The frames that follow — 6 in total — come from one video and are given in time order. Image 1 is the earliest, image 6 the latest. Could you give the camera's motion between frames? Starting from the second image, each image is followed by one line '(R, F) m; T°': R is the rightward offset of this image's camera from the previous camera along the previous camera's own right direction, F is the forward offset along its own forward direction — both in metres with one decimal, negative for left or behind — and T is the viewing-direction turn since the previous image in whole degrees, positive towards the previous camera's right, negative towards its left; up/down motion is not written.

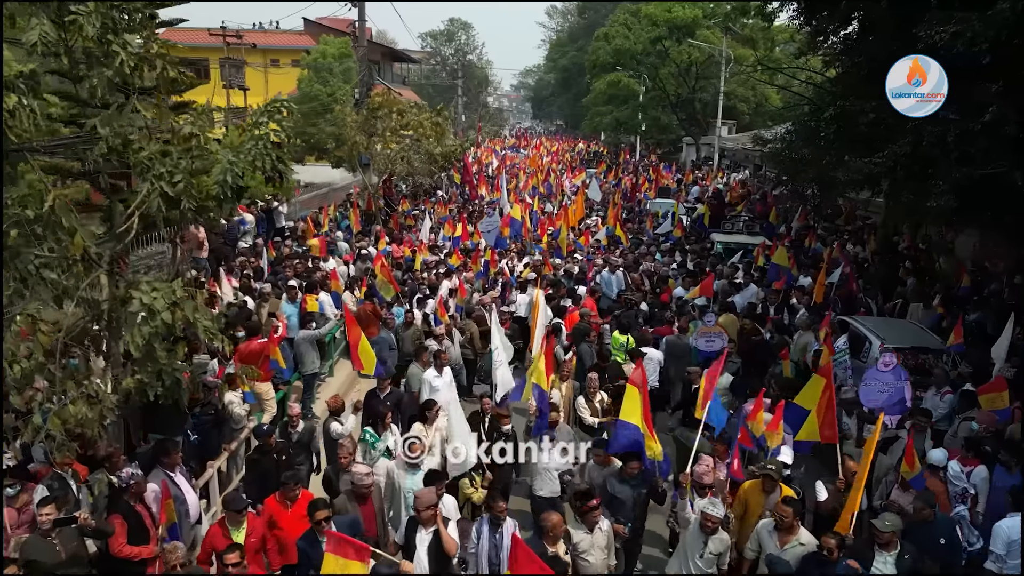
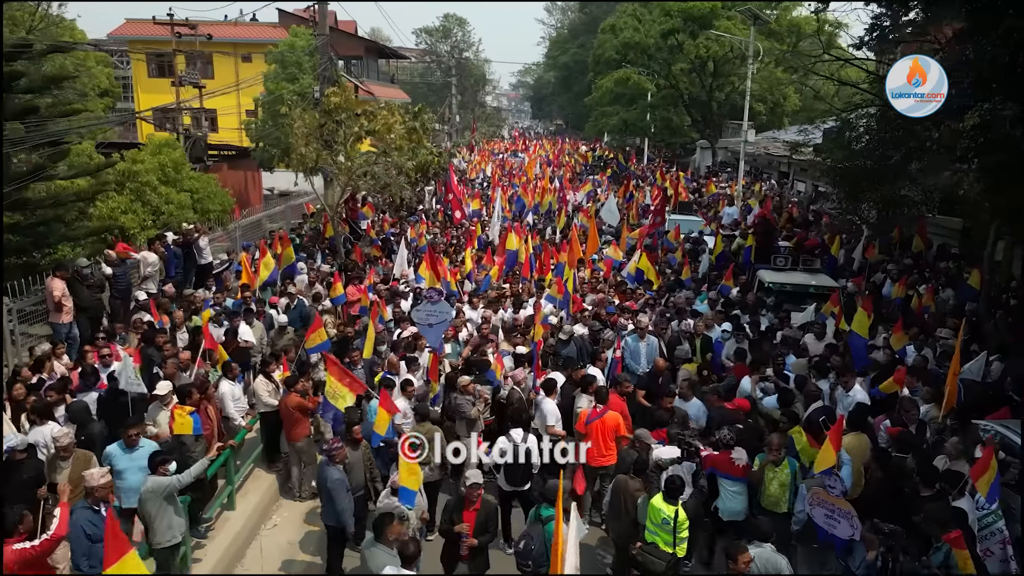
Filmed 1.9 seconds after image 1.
(+0.1, +3.9) m; 0°
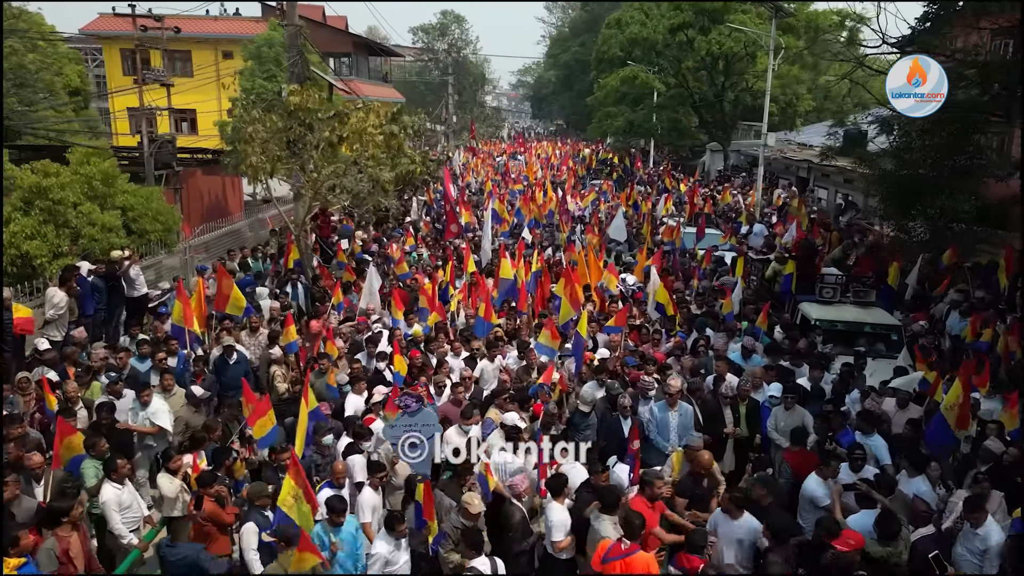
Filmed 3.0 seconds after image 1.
(+0.1, +2.2) m; 0°
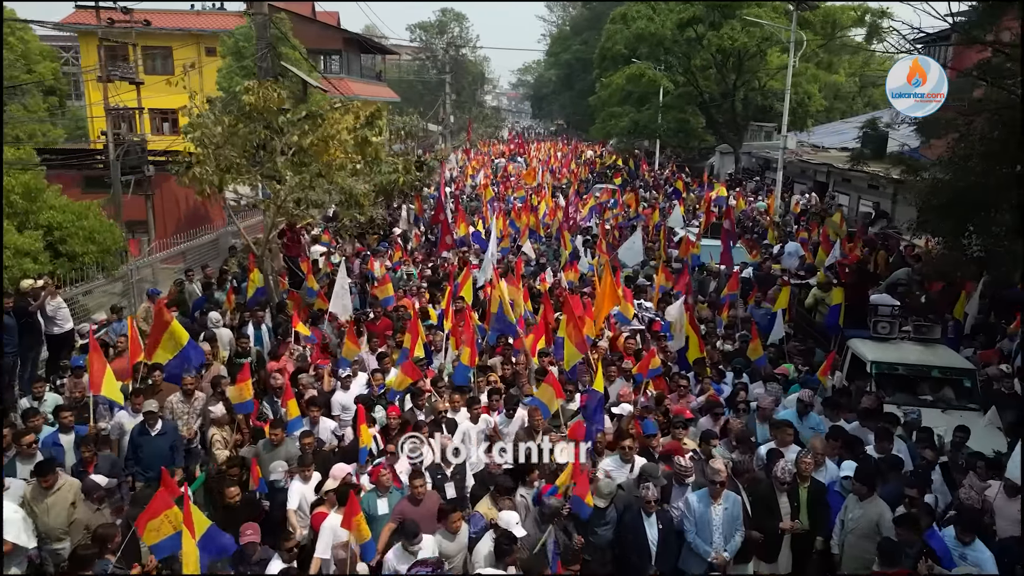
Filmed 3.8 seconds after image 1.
(0.0, +1.8) m; 0°
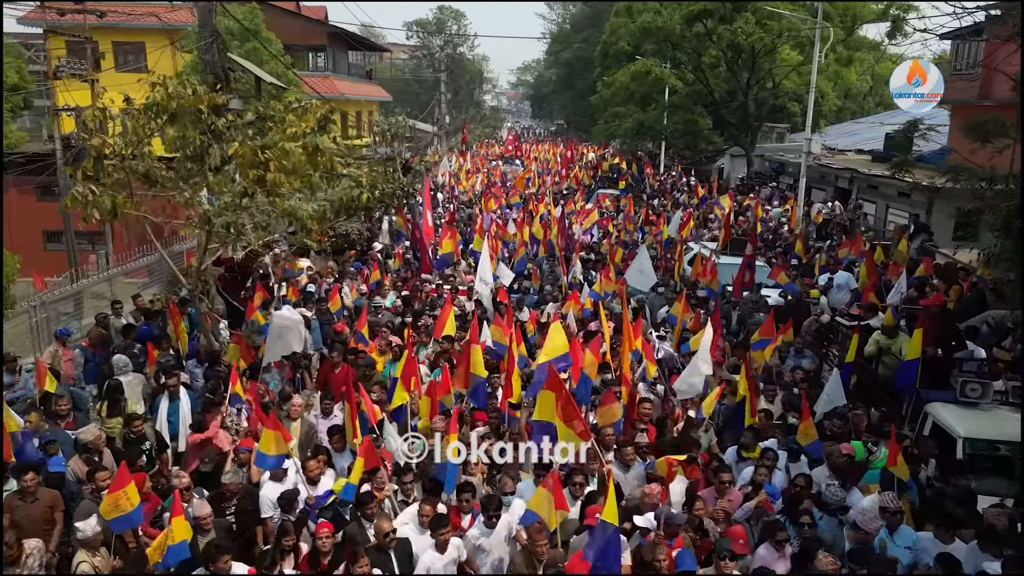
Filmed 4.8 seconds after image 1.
(+0.1, +2.1) m; 0°
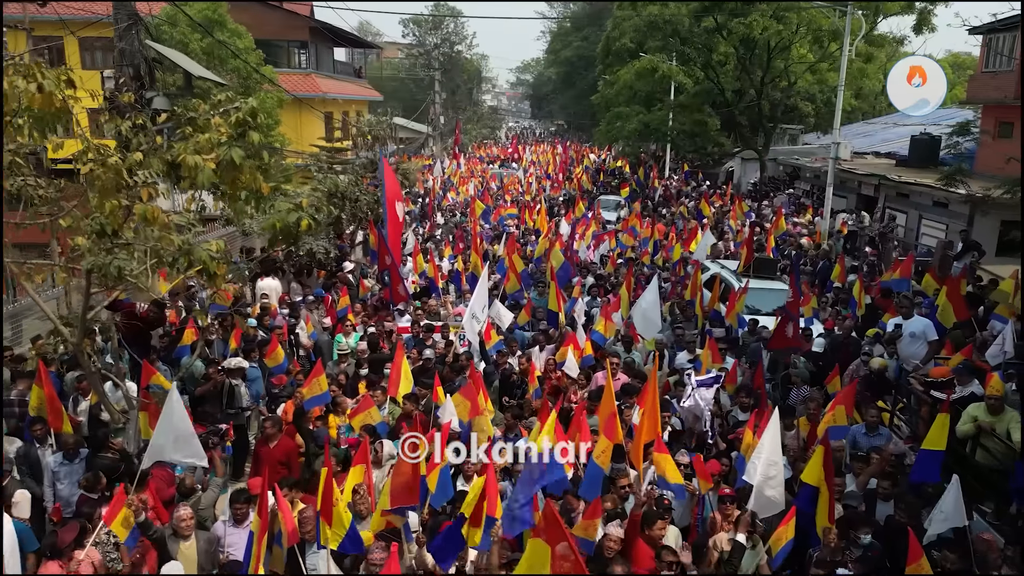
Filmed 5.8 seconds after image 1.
(+0.2, +2.1) m; 0°
